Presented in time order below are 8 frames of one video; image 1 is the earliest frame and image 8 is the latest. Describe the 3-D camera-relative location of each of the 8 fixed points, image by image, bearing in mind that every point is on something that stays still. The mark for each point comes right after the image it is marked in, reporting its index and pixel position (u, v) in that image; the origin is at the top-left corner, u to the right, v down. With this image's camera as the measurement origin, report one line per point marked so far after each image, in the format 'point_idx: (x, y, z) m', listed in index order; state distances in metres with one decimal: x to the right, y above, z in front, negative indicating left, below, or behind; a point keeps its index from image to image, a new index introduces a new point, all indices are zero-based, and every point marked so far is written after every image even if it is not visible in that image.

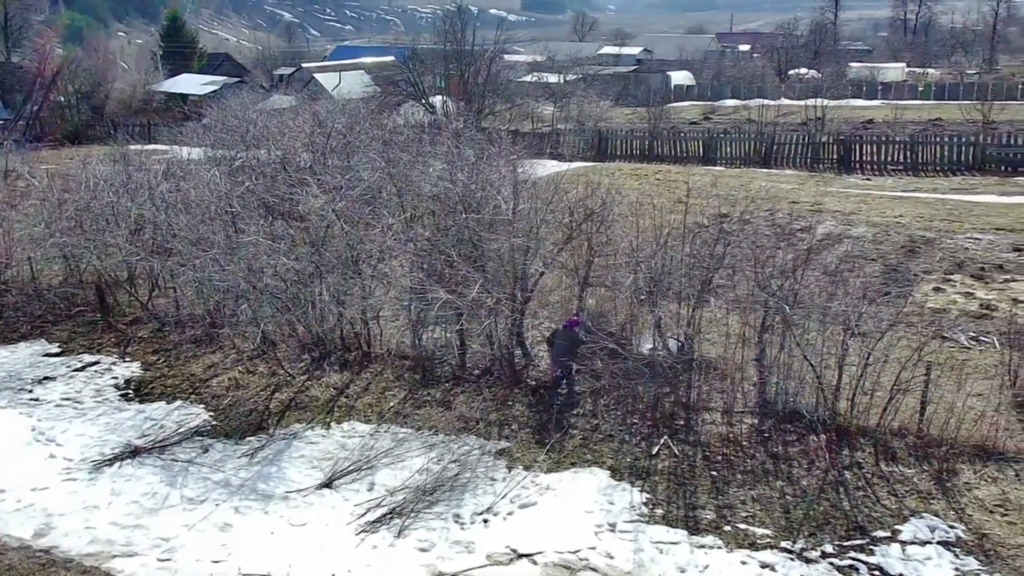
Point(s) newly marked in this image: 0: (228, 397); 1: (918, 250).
0: (-2.7, -1.0, +8.3) m
1: (+6.0, +0.6, +12.9) m
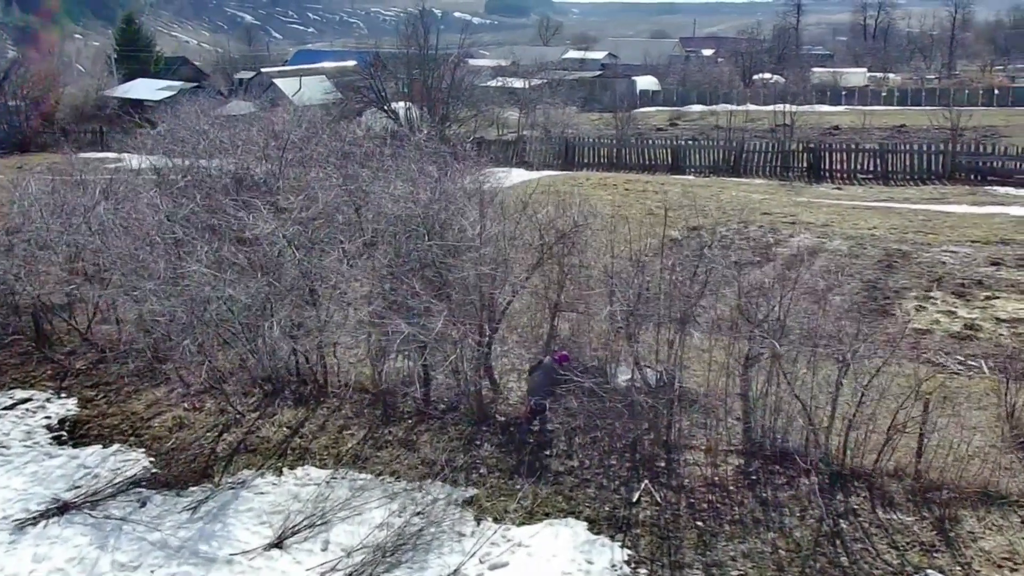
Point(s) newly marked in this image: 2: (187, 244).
0: (-2.9, -1.3, +7.6) m
1: (+5.5, +0.3, +12.6) m
2: (-3.2, +0.4, +8.5) m
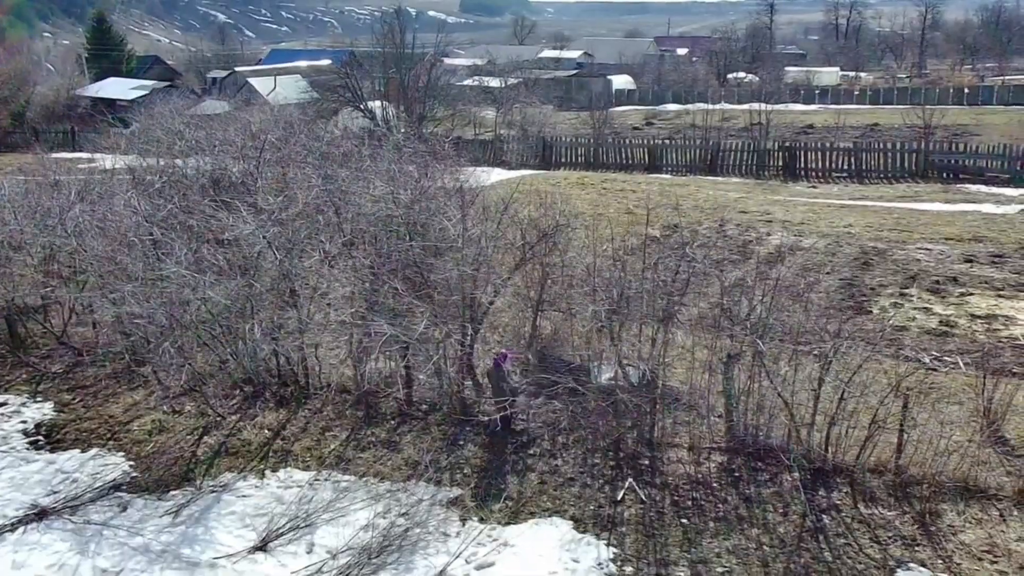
0: (-3.1, -1.3, +7.5) m
1: (+5.2, +0.4, +12.7) m
2: (-3.3, +0.4, +8.4) m
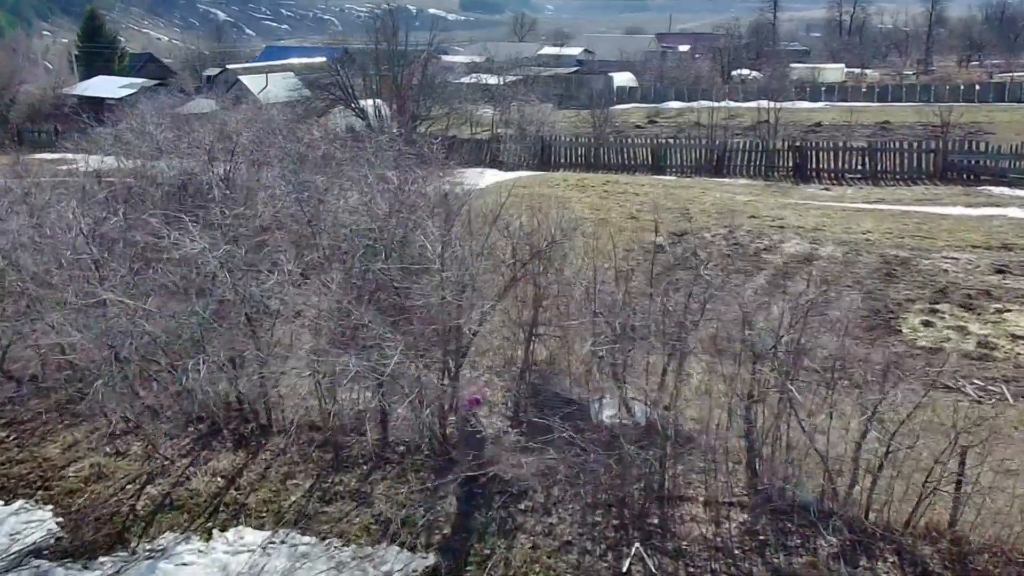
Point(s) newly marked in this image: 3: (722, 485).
0: (-3.2, -1.5, +6.5) m
1: (+5.1, +0.2, +11.7) m
2: (-3.4, +0.2, +7.4) m
3: (+1.5, -1.4, +6.1) m
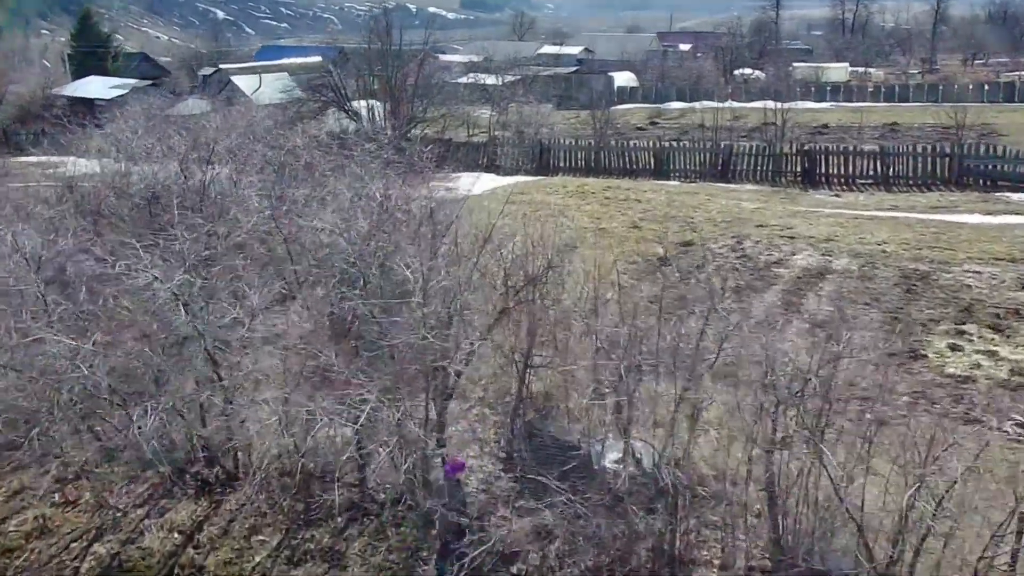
0: (-3.2, -1.8, +5.8) m
1: (+5.0, 0.0, +11.0) m
2: (-3.5, 0.0, +6.7) m
3: (+1.4, -1.6, +5.4) m
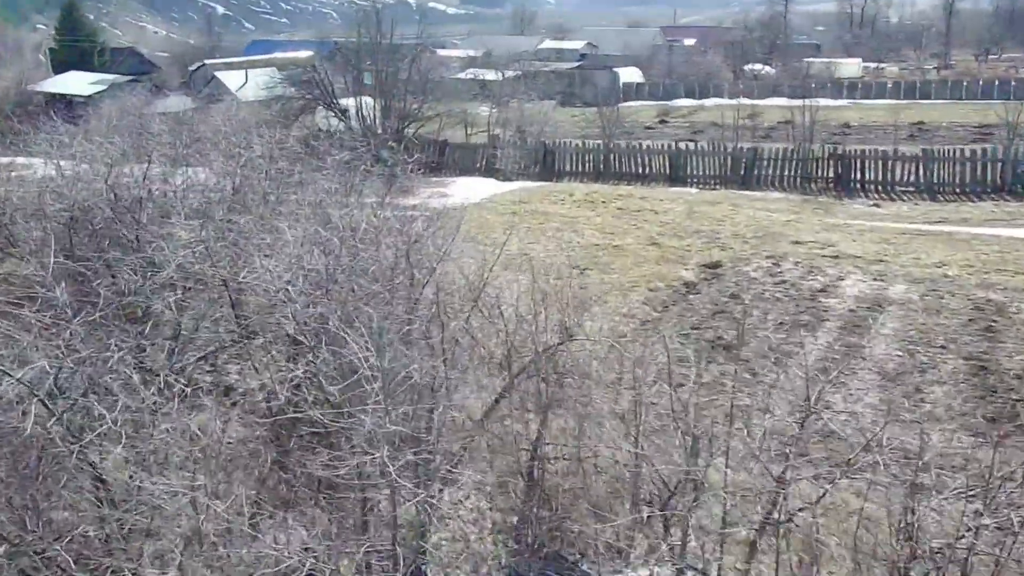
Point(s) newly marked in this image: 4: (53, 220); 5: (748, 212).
0: (-3.2, -2.2, +4.1) m
1: (+5.1, -0.4, +9.2) m
2: (-3.4, -0.4, +4.9) m
3: (+1.4, -2.0, +3.6) m
4: (-4.1, +0.6, +7.9) m
5: (+3.9, +1.3, +14.6) m
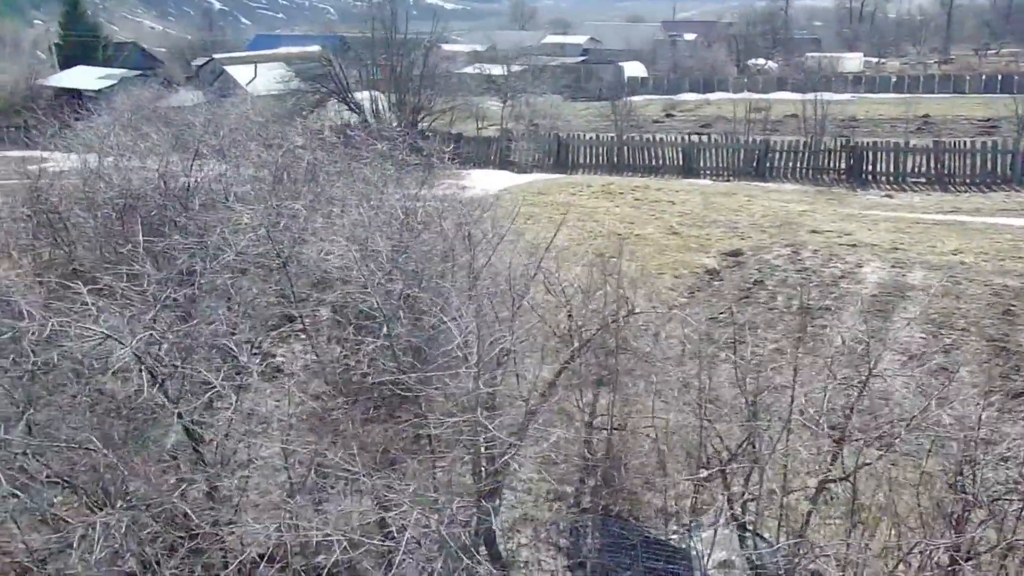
0: (-2.8, -2.0, +4.3) m
1: (+5.4, -0.2, +9.5) m
2: (-3.1, -0.3, +5.2) m
3: (+1.8, -1.9, +3.9) m
4: (-3.7, +0.7, +8.1) m
5: (+4.3, +1.4, +14.9) m
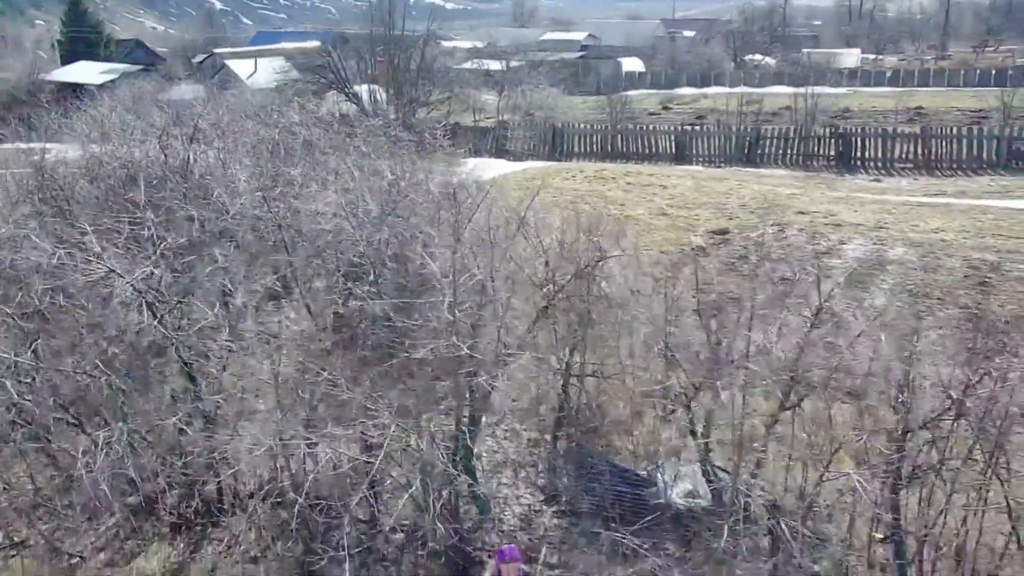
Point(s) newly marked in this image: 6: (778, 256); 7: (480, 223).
0: (-3.0, -1.7, +4.6) m
1: (+5.3, +0.1, +9.8) m
2: (-3.2, 0.0, +5.5) m
3: (+1.7, -1.6, +4.2) m
4: (-3.8, +1.1, +8.4) m
5: (+4.2, +1.7, +15.2) m
6: (+3.3, +0.4, +10.9) m
7: (-0.2, +0.5, +6.3) m
